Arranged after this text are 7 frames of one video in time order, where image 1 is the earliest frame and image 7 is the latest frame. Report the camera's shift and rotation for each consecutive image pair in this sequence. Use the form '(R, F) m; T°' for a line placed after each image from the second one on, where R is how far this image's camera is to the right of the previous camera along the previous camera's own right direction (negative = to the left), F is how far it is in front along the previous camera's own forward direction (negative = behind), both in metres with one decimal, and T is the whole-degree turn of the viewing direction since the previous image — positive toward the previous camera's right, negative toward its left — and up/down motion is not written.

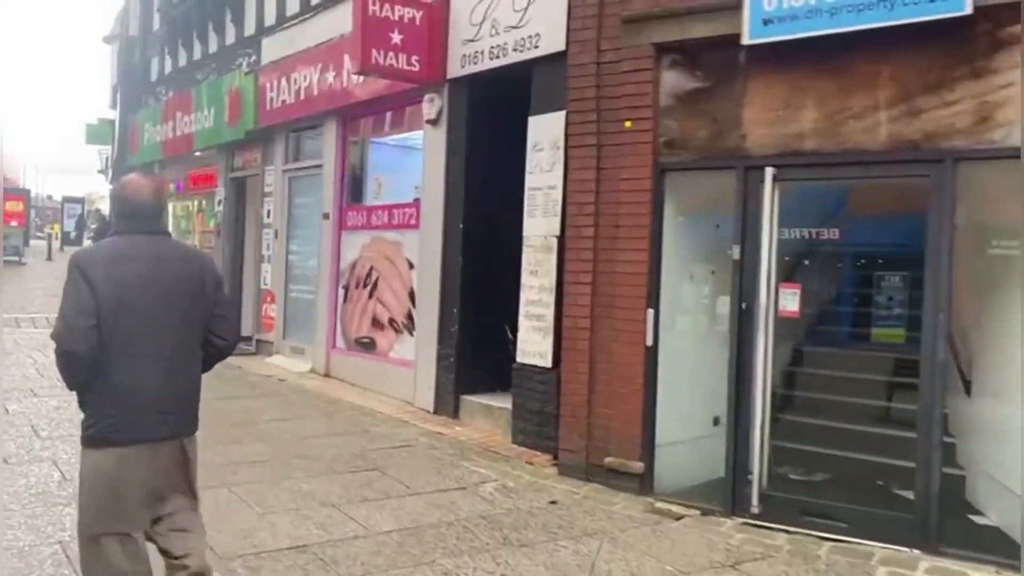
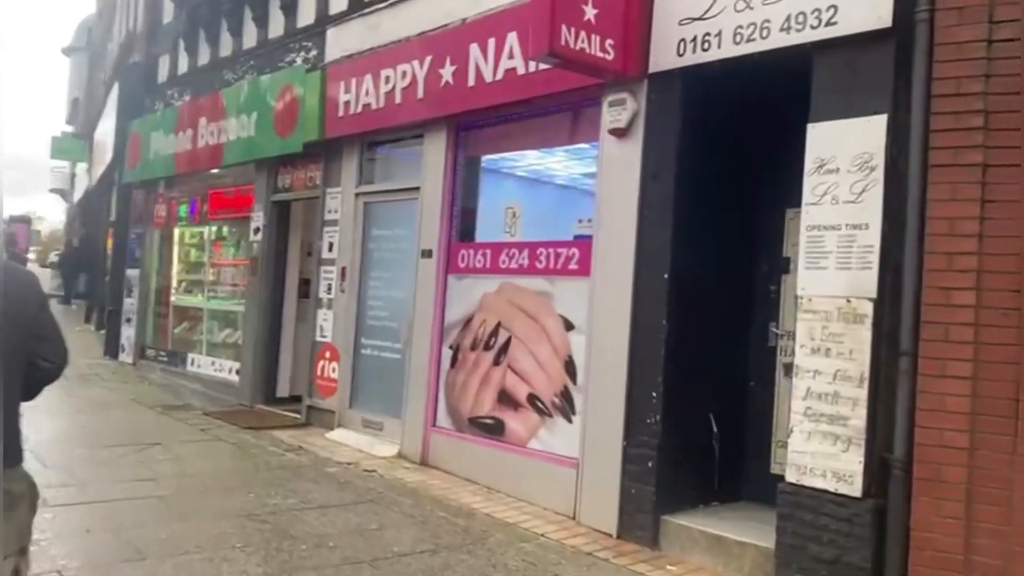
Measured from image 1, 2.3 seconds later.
(-1.8, +2.3) m; +3°
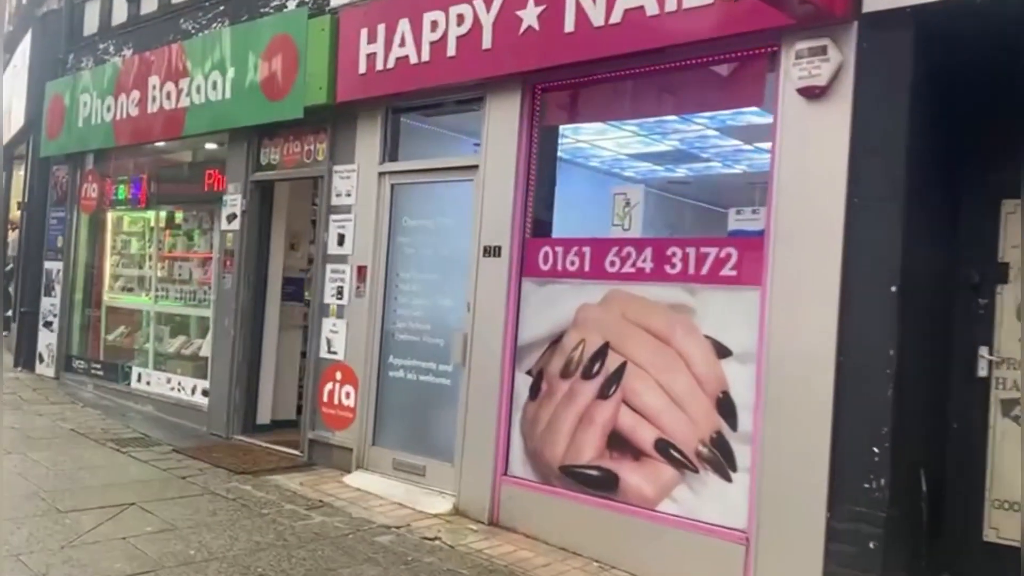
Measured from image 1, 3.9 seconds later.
(-1.3, +1.7) m; +7°
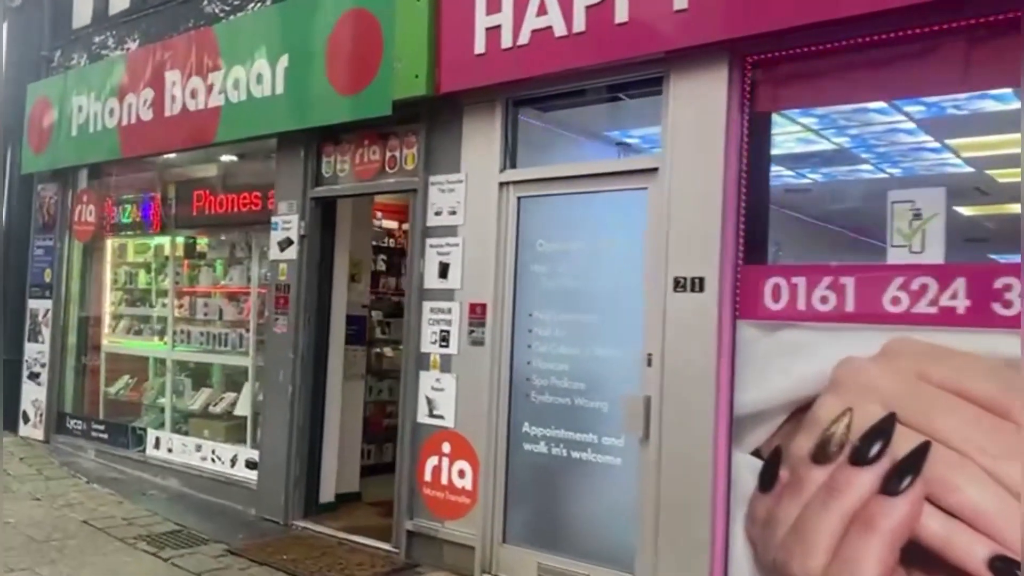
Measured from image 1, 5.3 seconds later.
(-1.2, +1.6) m; +3°
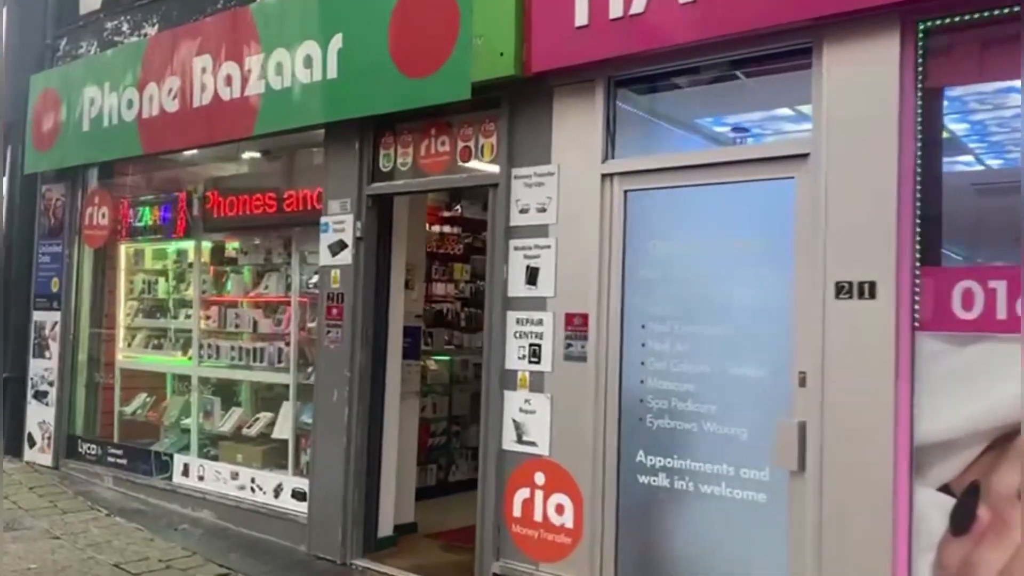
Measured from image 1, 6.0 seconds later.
(-0.6, +0.7) m; +1°
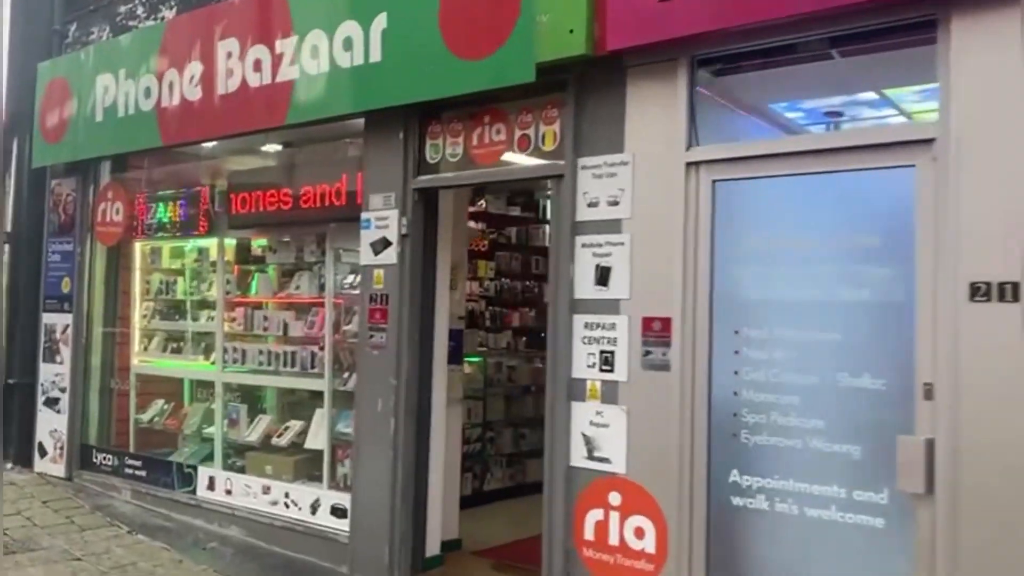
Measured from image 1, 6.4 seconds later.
(-0.4, +0.4) m; 0°
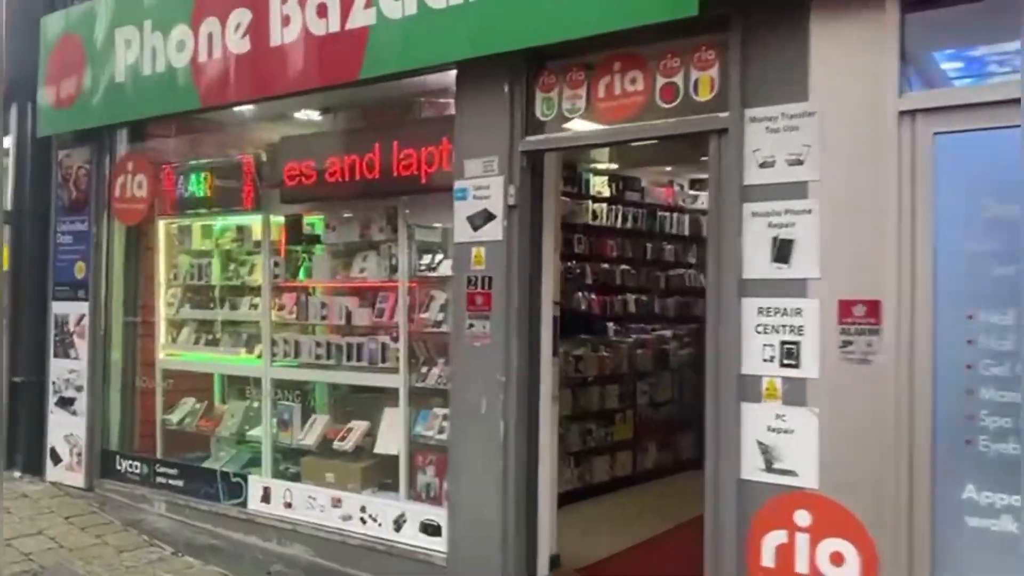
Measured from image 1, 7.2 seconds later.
(-0.8, +0.8) m; +2°
